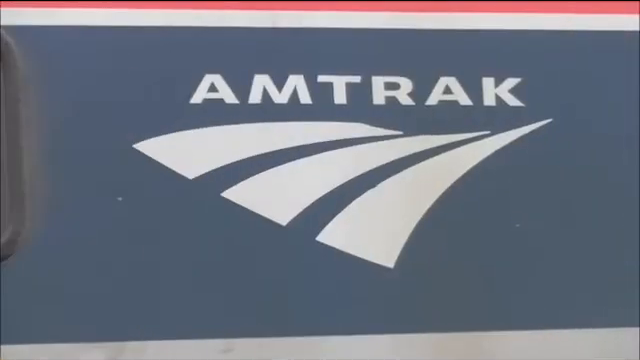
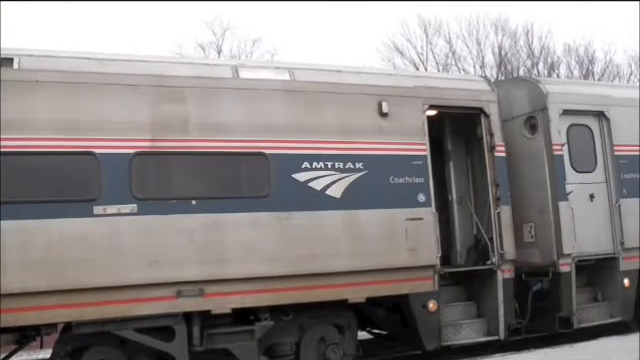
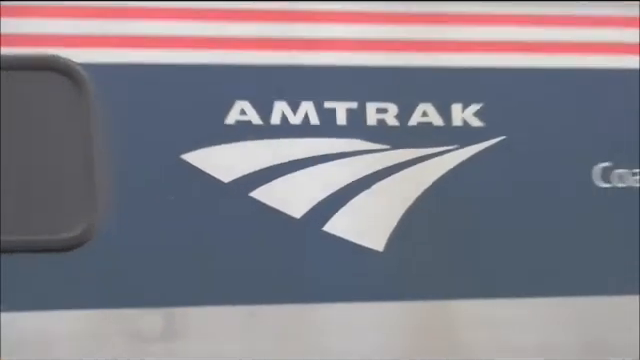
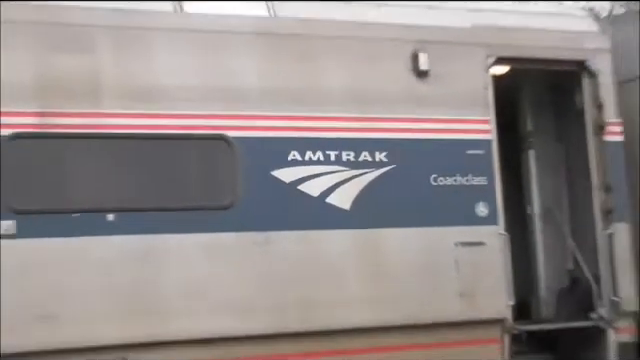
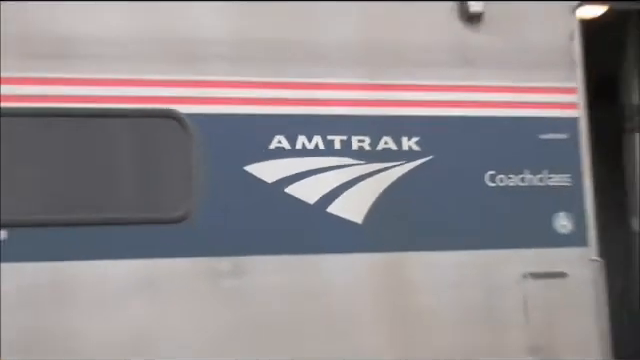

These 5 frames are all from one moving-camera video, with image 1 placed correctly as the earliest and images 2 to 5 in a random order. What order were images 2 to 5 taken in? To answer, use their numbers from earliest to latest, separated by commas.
3, 5, 4, 2
